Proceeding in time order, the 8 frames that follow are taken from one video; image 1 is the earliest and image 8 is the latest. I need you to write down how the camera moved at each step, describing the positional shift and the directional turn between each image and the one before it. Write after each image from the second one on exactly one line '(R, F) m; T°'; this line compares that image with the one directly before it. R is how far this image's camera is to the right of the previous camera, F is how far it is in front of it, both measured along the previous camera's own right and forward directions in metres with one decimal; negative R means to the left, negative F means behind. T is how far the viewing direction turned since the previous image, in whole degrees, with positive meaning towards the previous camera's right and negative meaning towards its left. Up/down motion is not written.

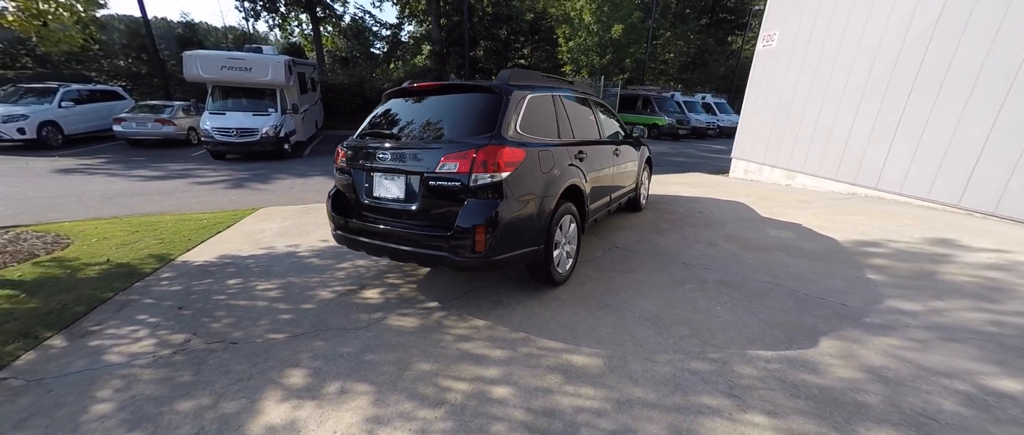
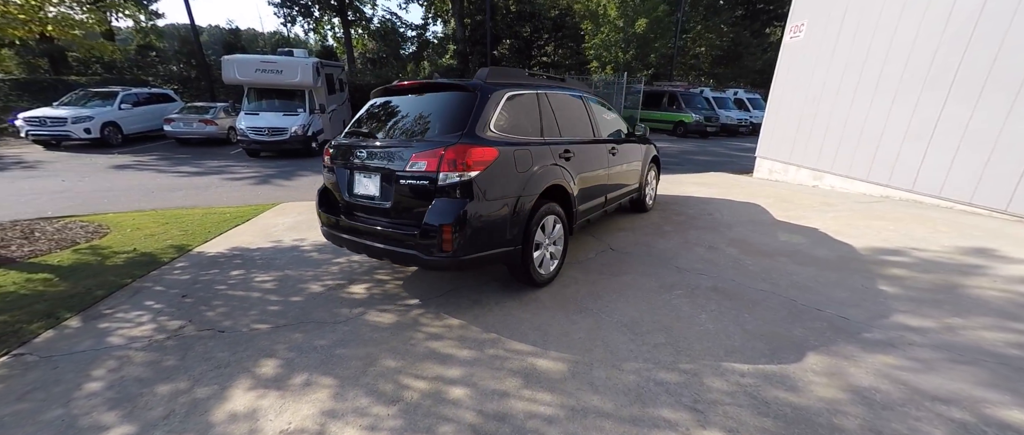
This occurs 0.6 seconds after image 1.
(+0.4, 0.0) m; -5°
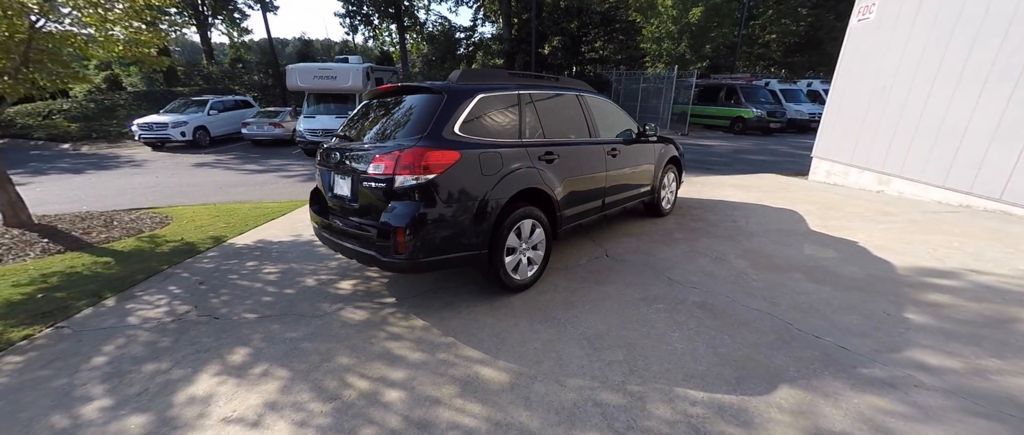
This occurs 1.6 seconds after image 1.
(+0.7, +0.1) m; -9°
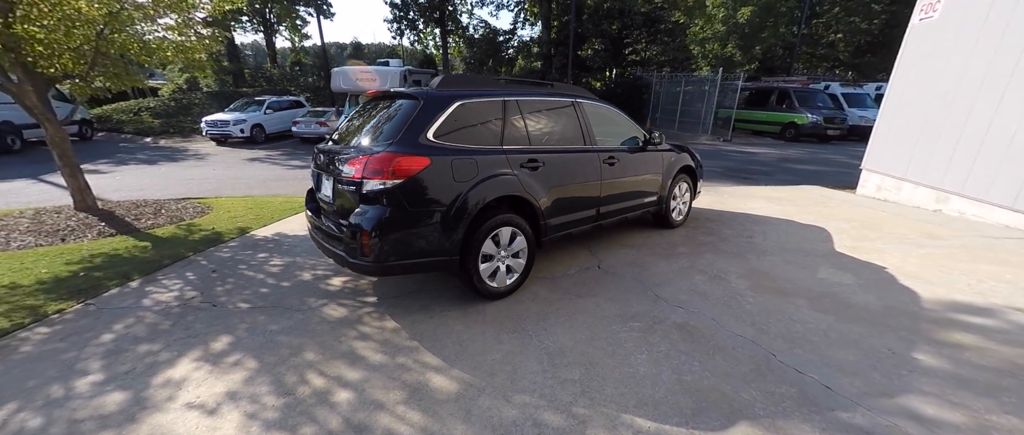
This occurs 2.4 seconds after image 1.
(+0.5, +0.1) m; -6°
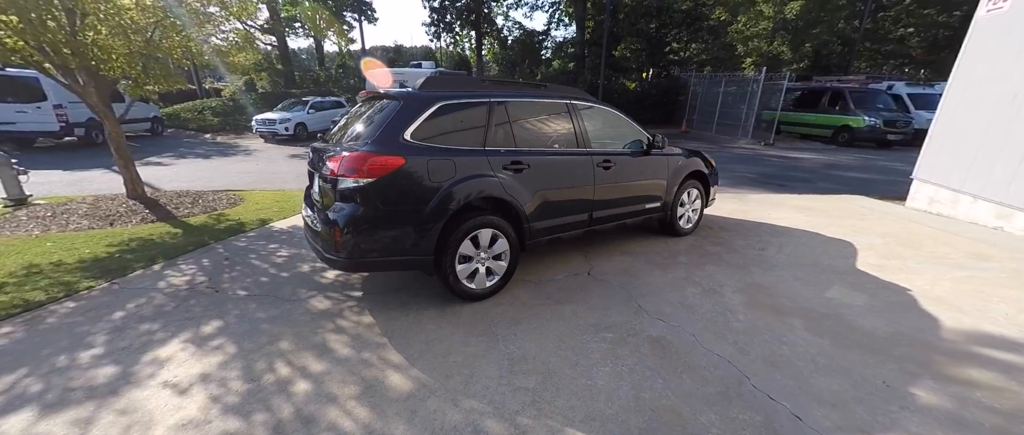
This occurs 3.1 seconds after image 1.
(+0.5, +0.1) m; -6°
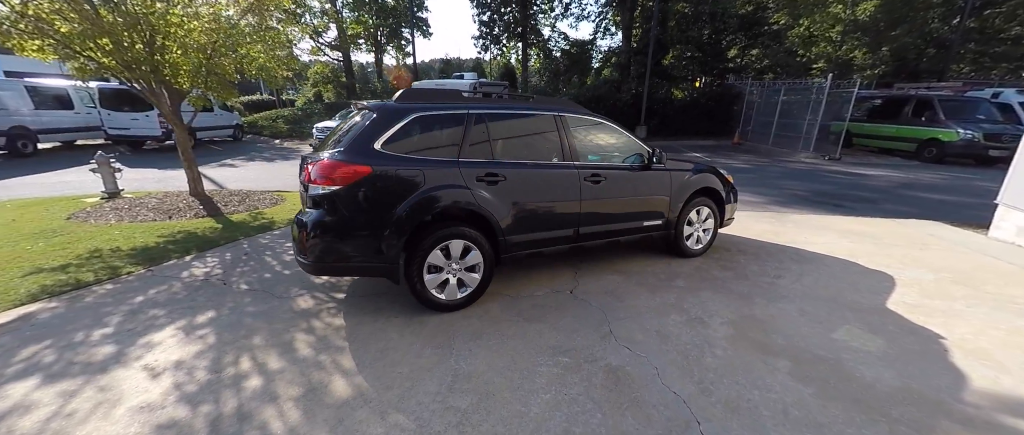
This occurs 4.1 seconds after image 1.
(+0.6, +0.1) m; -8°
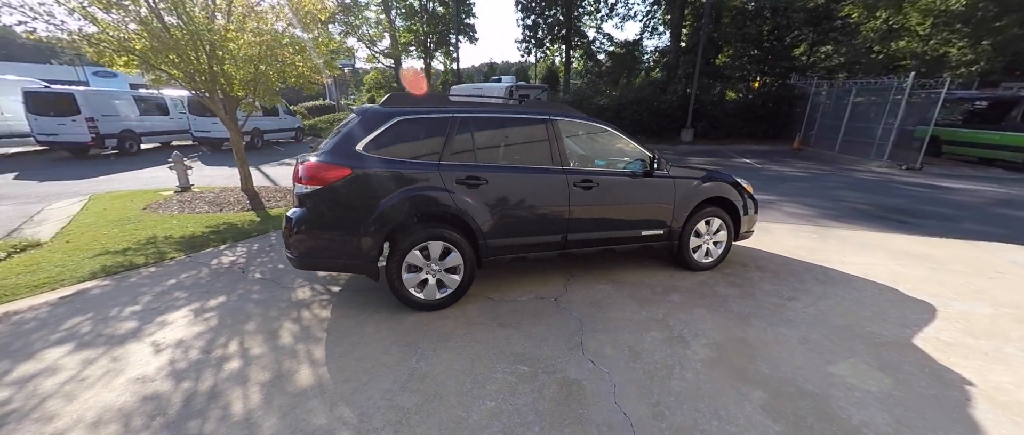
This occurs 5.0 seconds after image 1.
(+0.6, +0.1) m; -8°
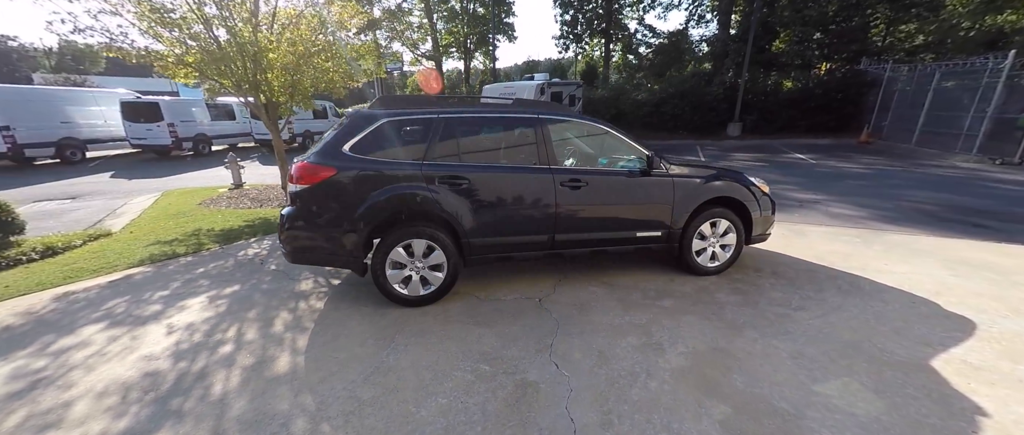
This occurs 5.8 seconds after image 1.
(+0.5, +0.1) m; -7°
